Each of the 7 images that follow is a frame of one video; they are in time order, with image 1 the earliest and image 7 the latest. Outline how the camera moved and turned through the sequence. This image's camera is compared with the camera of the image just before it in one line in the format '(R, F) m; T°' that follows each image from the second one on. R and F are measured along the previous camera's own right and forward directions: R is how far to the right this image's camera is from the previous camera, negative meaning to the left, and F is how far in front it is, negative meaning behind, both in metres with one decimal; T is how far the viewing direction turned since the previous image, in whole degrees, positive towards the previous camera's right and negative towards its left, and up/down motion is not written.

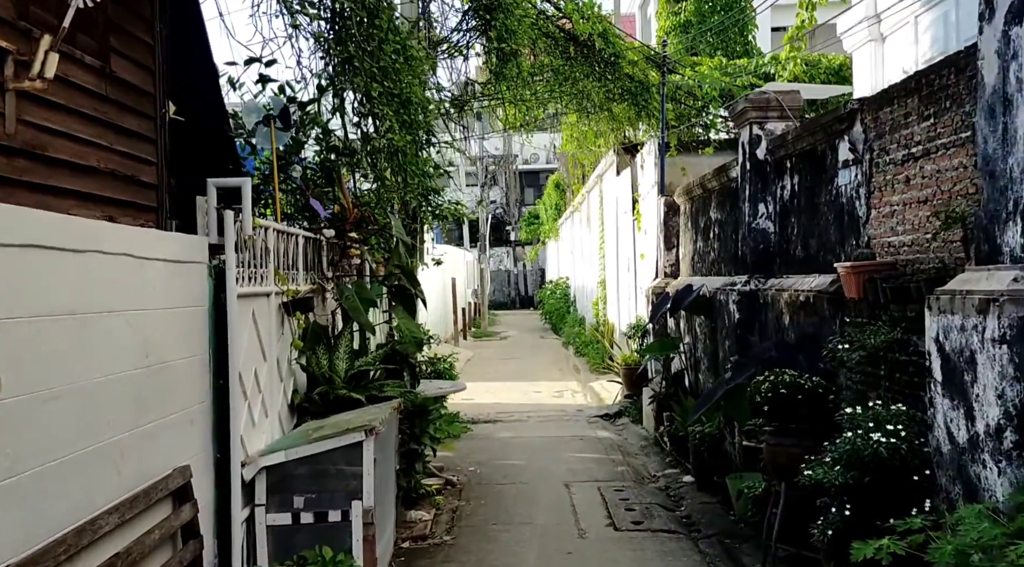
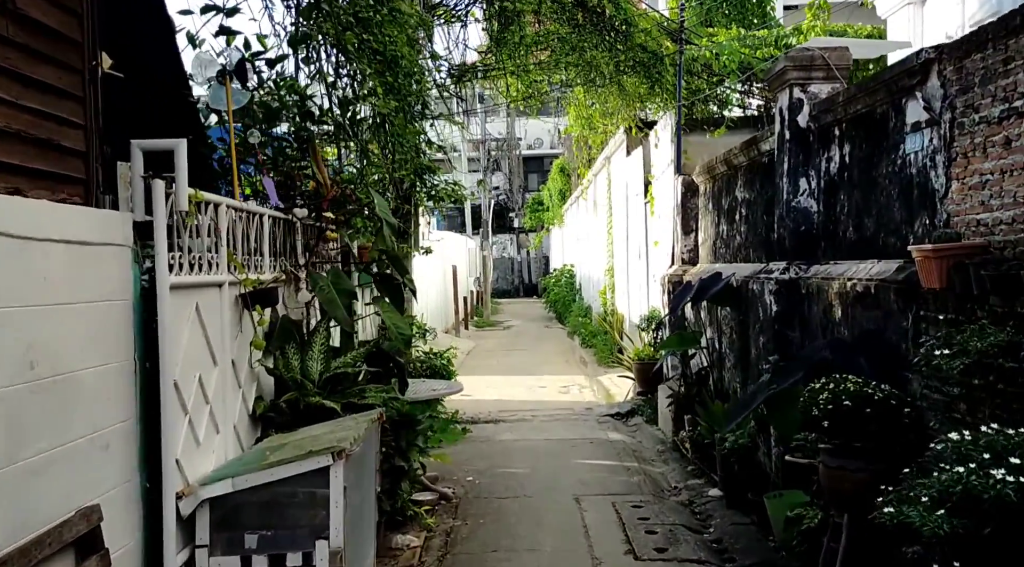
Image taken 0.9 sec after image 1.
(0.0, +0.7) m; 0°
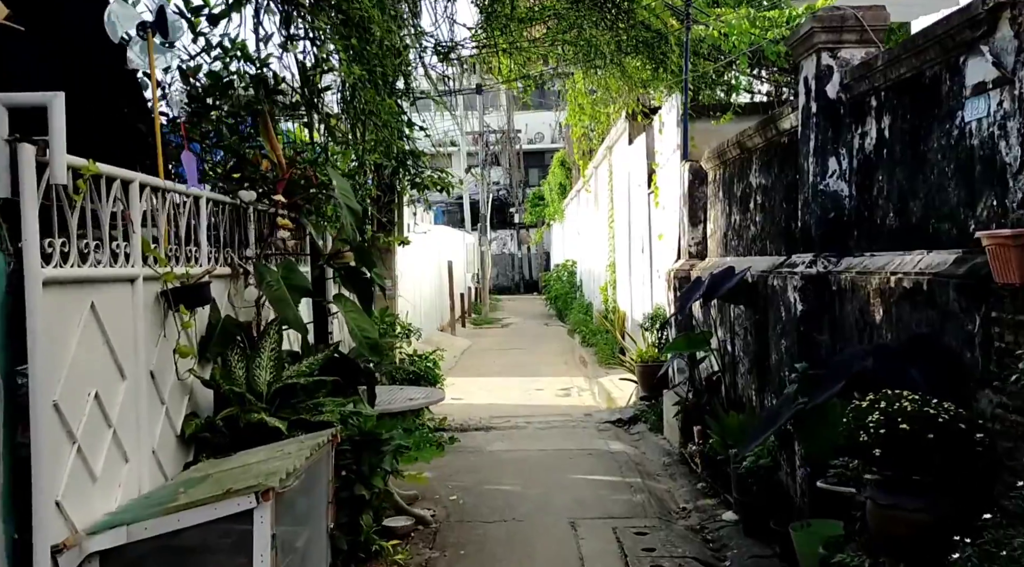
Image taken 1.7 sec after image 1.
(+0.1, +0.6) m; 0°
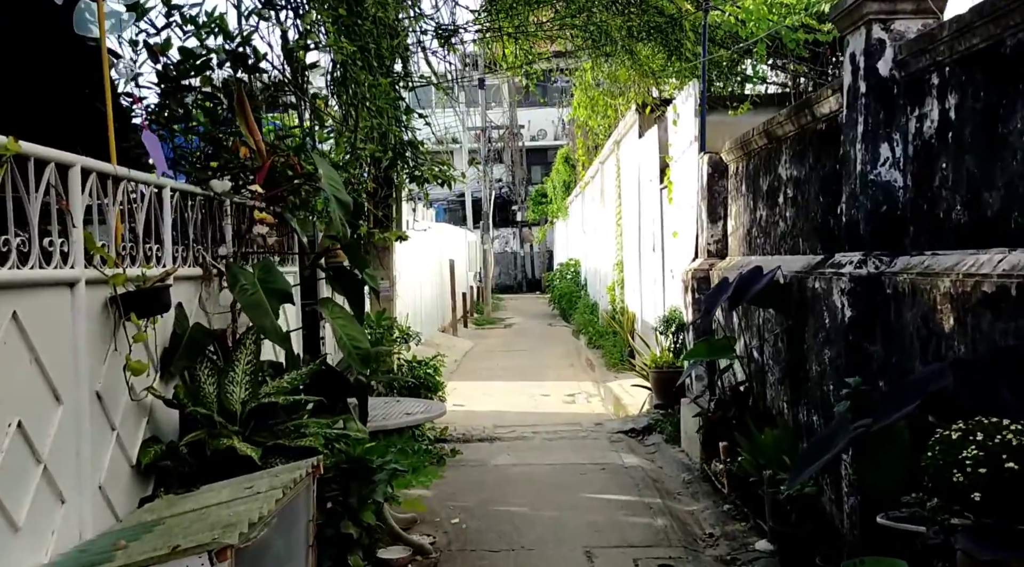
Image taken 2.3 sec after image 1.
(0.0, +0.5) m; 0°
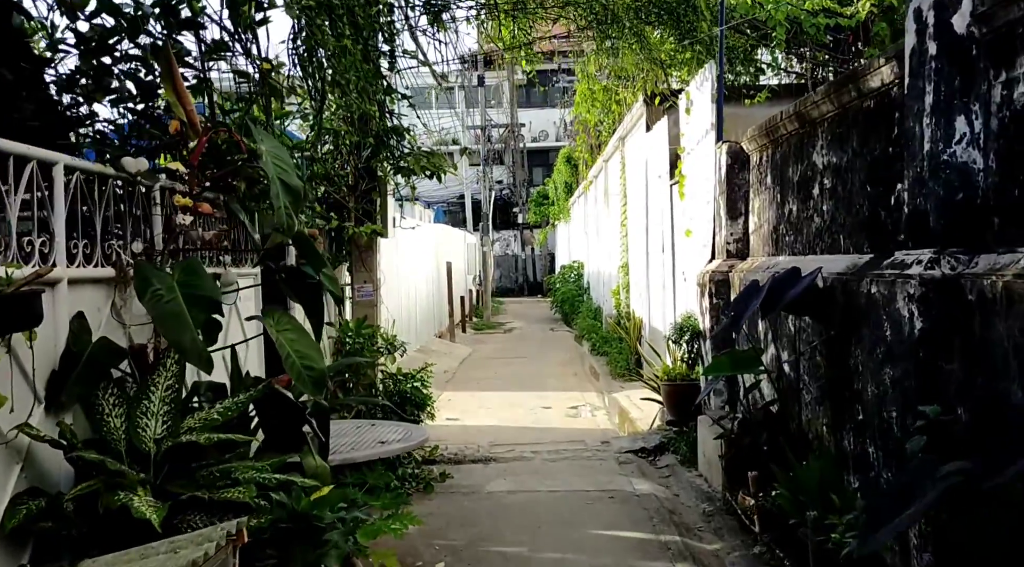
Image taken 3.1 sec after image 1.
(0.0, +0.7) m; 0°
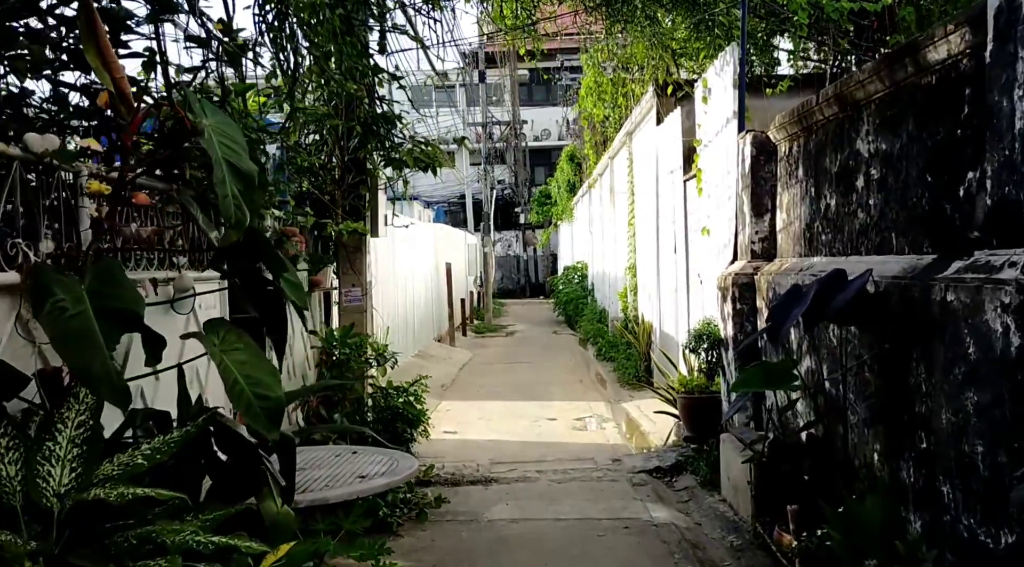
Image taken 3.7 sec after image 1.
(0.0, +0.5) m; 0°
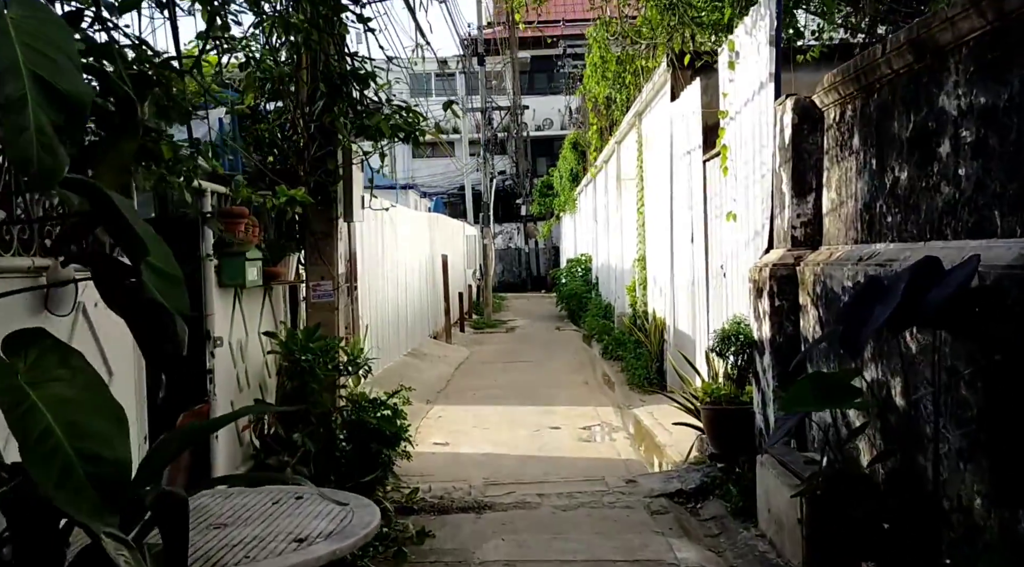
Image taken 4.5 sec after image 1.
(0.0, +0.8) m; 0°
